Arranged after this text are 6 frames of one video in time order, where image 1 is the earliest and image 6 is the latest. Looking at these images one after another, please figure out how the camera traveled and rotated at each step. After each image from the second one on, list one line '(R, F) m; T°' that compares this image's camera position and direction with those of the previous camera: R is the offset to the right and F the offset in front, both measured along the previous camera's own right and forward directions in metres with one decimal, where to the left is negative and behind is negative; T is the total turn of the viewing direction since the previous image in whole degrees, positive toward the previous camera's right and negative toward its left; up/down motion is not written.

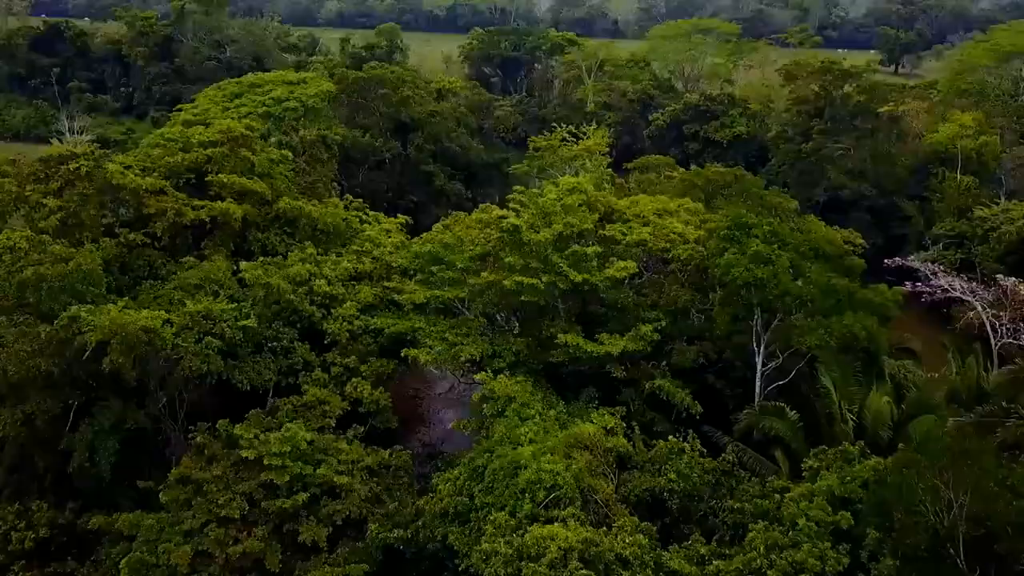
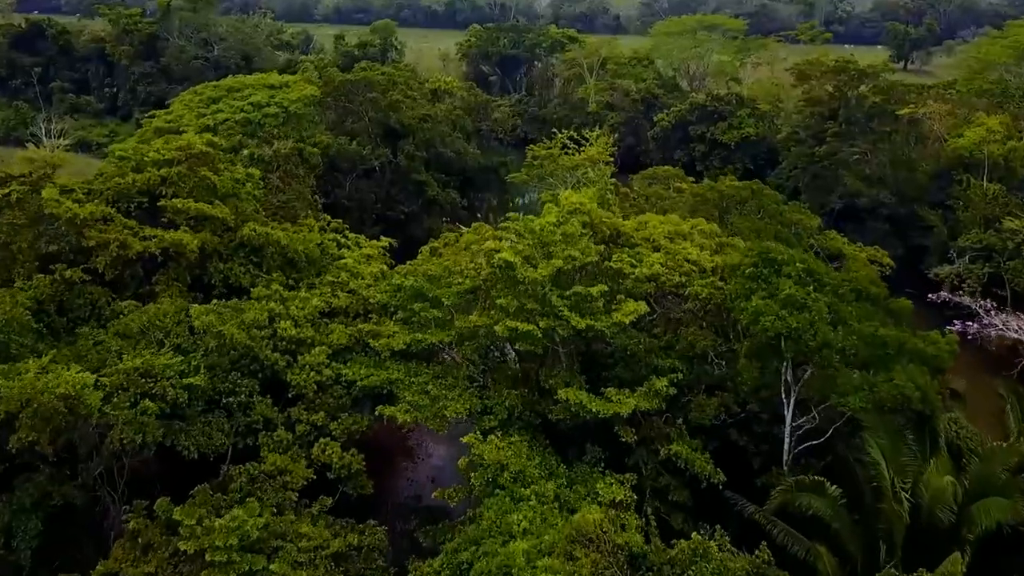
(+0.1, +2.0) m; 0°
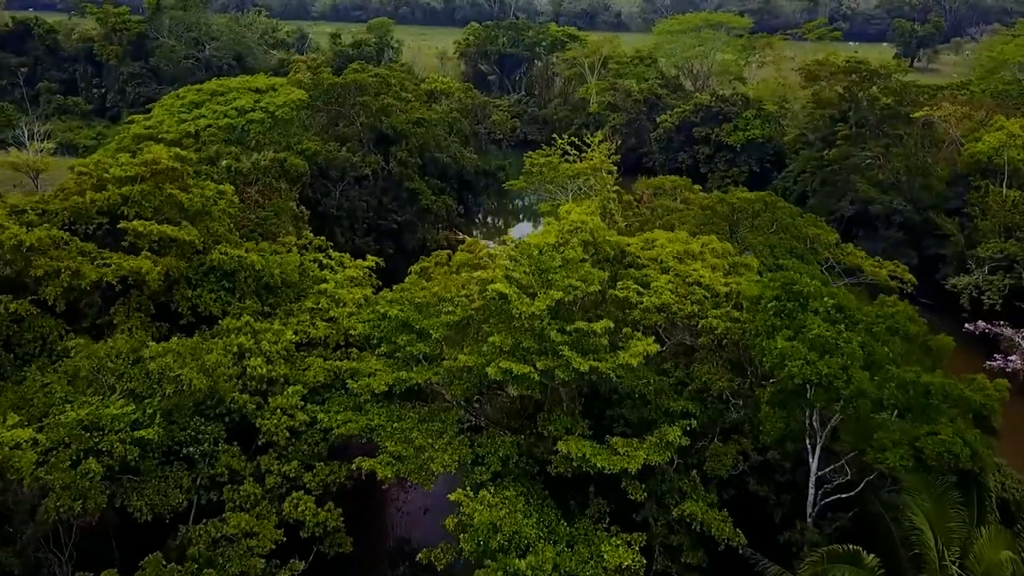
(+0.1, +1.3) m; 0°
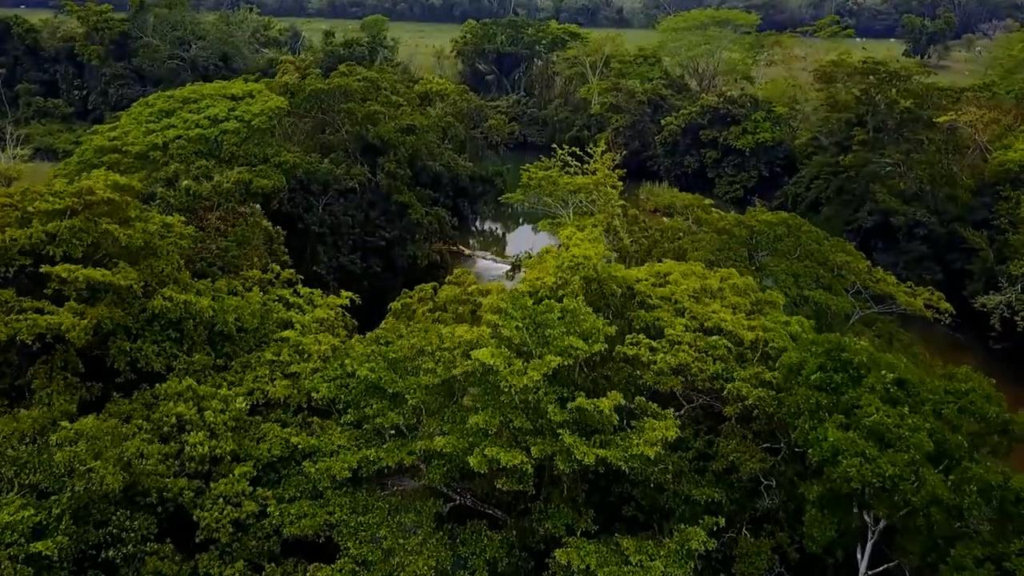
(+0.1, +2.0) m; 0°
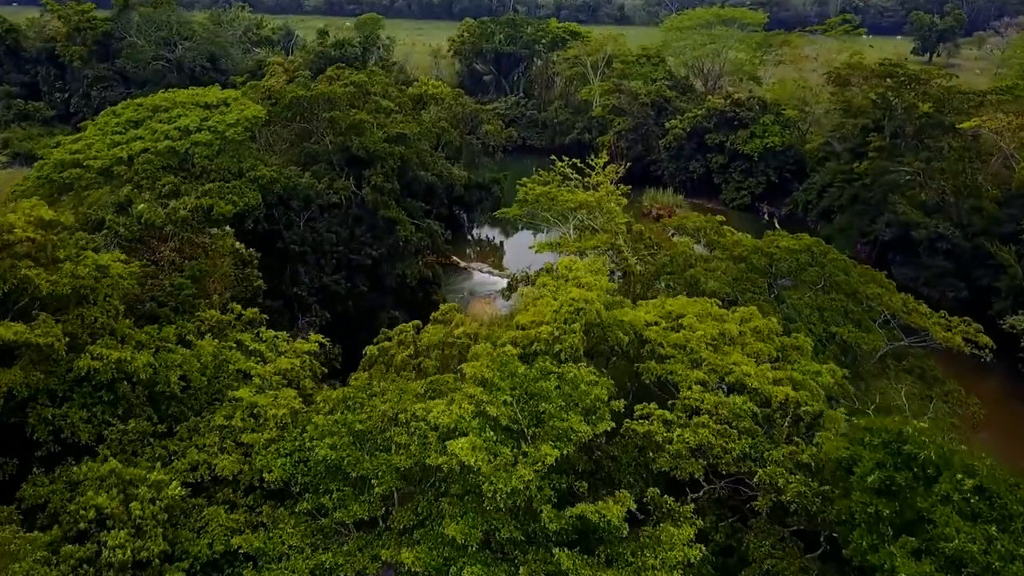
(+0.1, +1.8) m; 0°
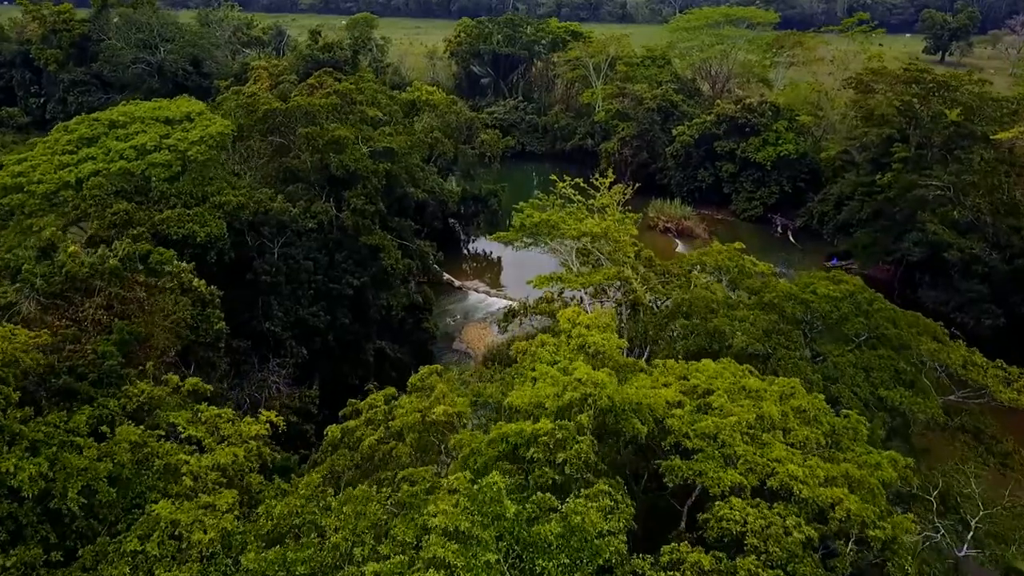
(+0.1, +2.3) m; 0°
